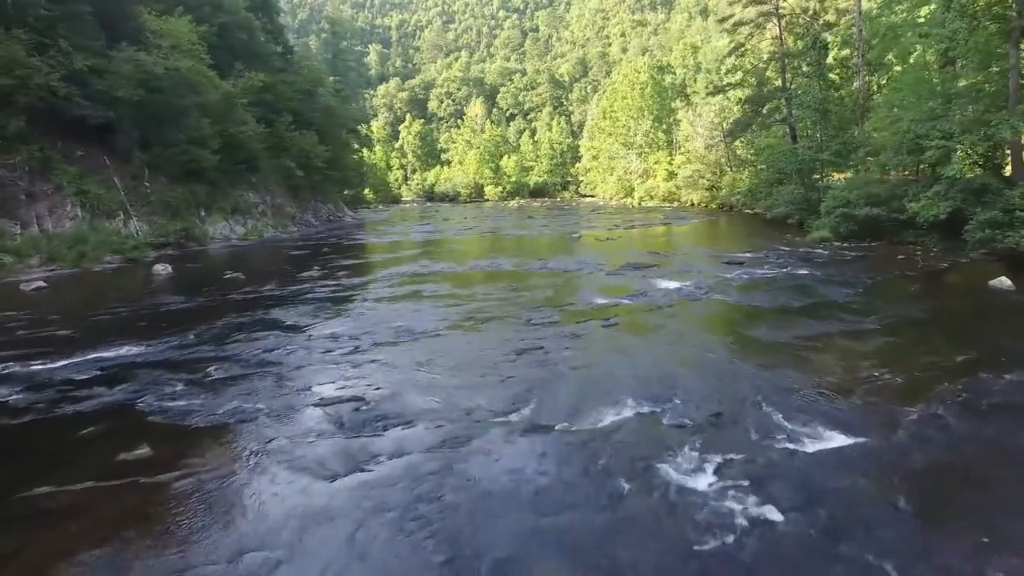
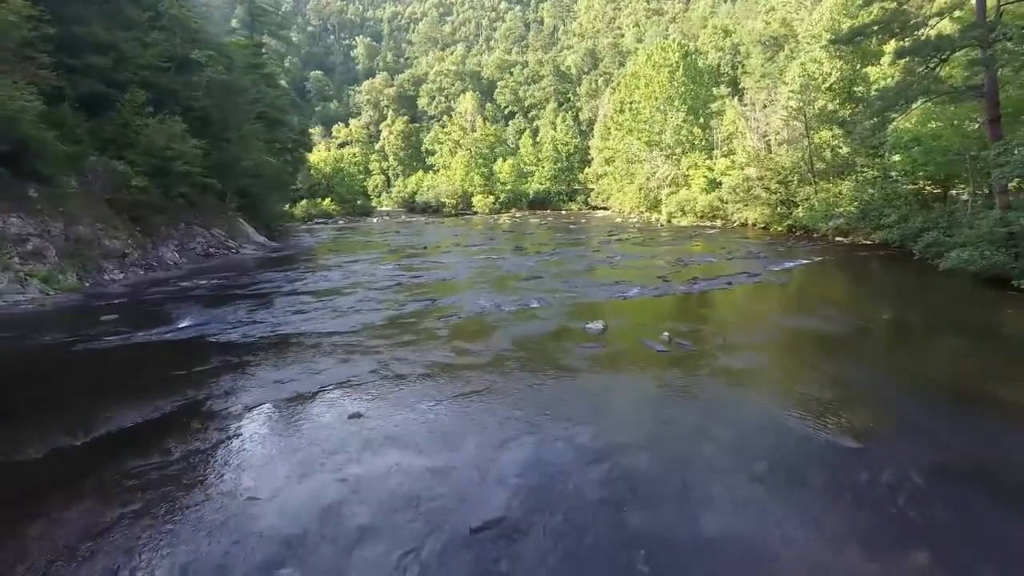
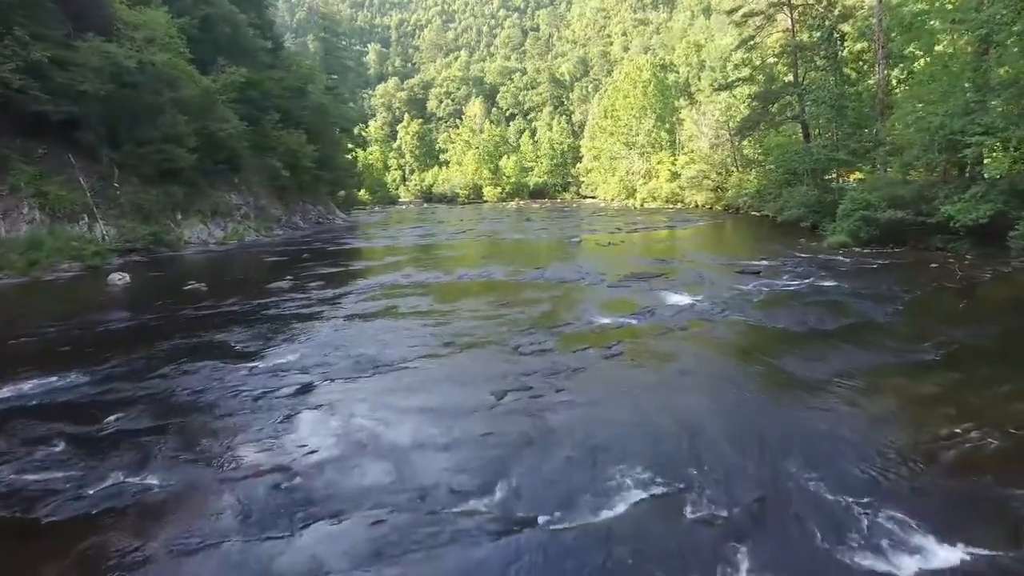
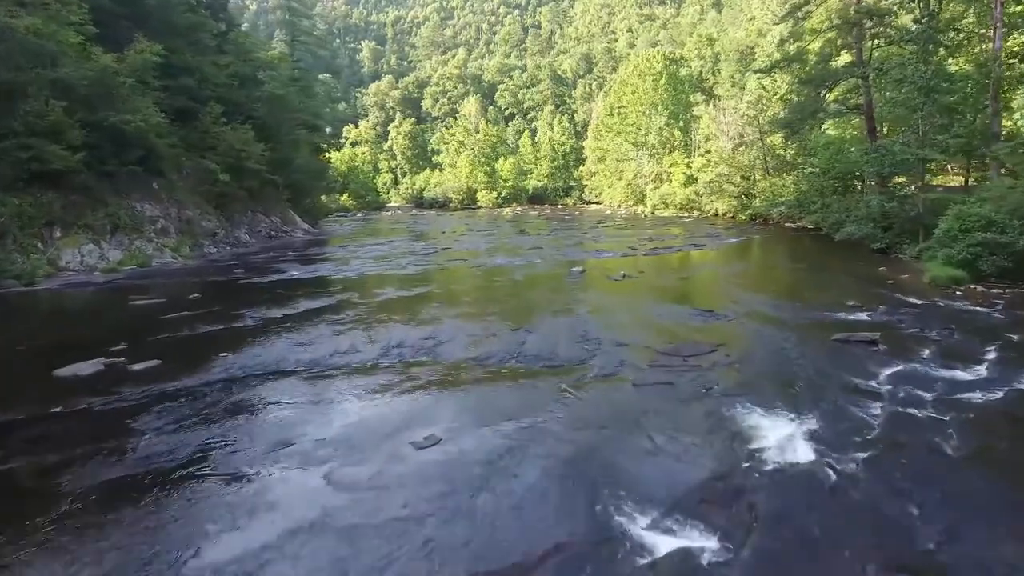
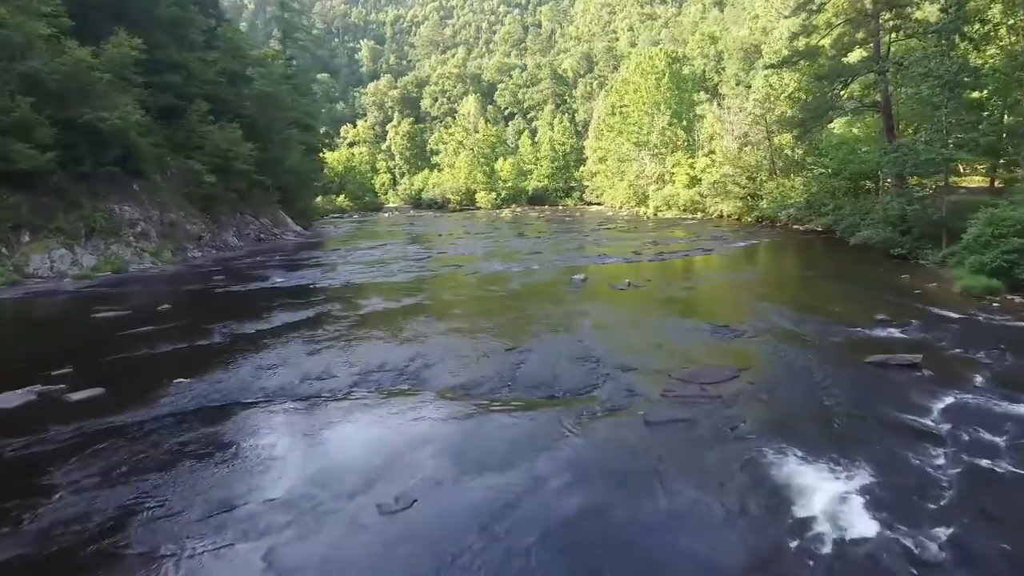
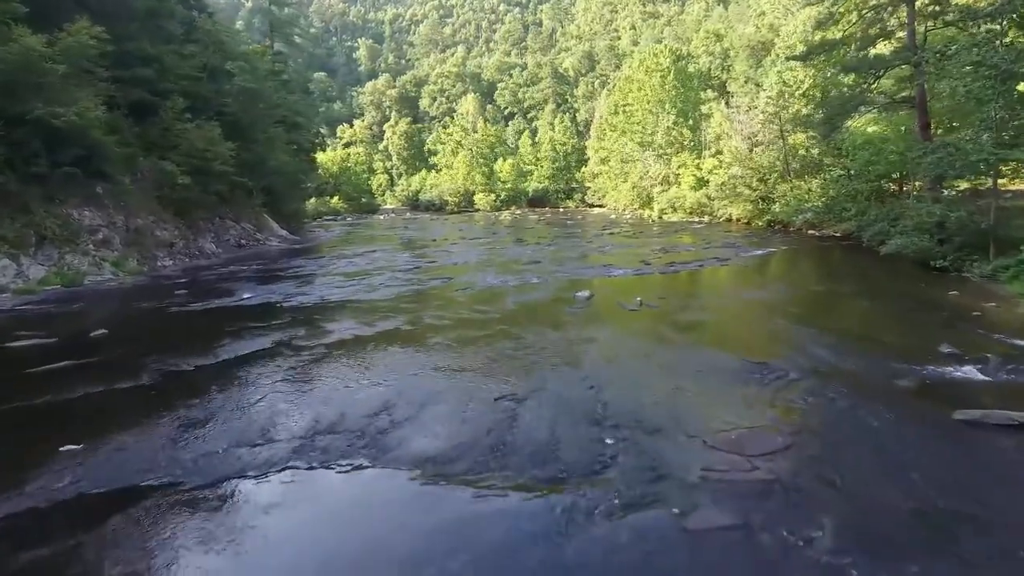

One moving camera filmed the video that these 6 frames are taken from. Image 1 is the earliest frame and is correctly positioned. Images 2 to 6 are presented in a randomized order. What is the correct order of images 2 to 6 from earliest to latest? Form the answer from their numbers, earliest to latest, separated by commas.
3, 4, 5, 6, 2
